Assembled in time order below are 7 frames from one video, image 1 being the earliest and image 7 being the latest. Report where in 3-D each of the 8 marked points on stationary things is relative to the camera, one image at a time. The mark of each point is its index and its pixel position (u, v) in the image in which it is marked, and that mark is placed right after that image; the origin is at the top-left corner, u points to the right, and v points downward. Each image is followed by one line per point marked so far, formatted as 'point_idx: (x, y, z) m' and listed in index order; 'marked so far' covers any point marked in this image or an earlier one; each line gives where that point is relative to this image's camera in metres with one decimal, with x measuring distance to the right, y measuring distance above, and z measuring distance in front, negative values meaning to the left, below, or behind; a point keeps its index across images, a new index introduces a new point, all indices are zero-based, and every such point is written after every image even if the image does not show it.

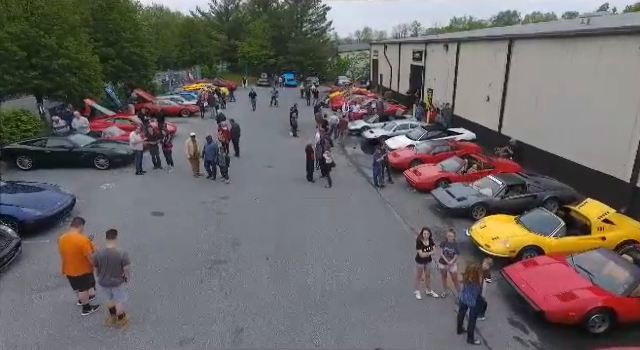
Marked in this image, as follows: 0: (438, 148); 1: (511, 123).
0: (+4.8, +1.1, +16.8) m
1: (+8.3, +2.2, +17.8) m
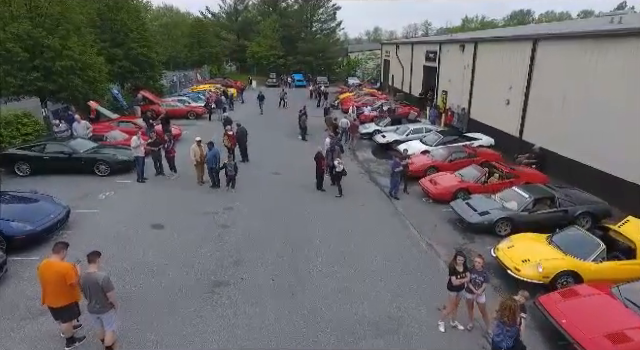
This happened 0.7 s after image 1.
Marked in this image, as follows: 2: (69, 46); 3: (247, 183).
0: (+5.2, +0.8, +15.9) m
1: (+8.7, +1.9, +16.9) m
2: (-11.7, +6.0, +19.3) m
3: (-2.6, -0.3, +14.4) m
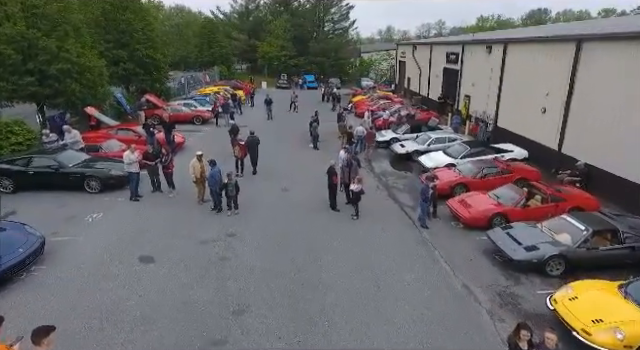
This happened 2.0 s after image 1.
0: (+5.7, +0.2, +14.2) m
1: (+9.2, +1.3, +15.0) m
2: (-11.1, +5.5, +18.0) m
3: (-2.1, -0.8, +12.9) m
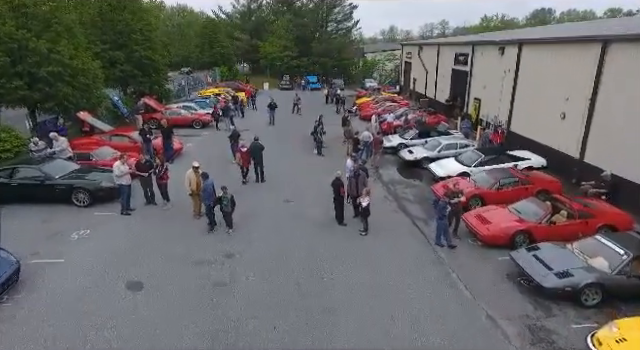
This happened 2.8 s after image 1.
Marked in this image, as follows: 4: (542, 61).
0: (+5.8, -0.2, +13.2) m
1: (+9.4, +0.9, +14.1) m
2: (-10.9, +5.2, +17.1) m
3: (-2.0, -1.2, +12.0) m
4: (+9.3, +4.8, +17.4) m
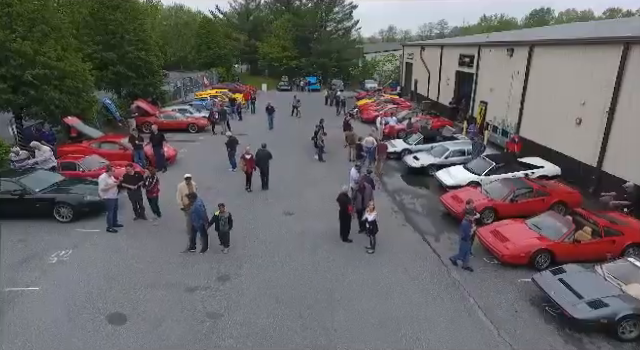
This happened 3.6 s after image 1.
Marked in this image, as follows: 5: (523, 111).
0: (+5.9, -0.5, +12.4) m
1: (+9.5, +0.6, +13.2) m
2: (-10.8, +4.8, +16.2) m
3: (-1.9, -1.5, +11.1) m
4: (+9.4, +4.5, +16.6) m
5: (+9.2, +2.9, +18.7) m
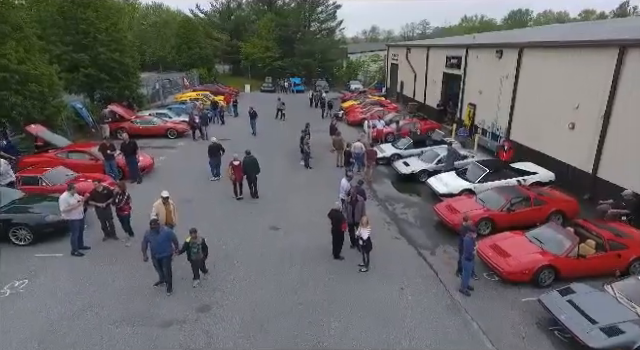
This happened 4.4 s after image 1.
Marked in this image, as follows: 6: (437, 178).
0: (+5.6, -0.7, +11.8) m
1: (+9.1, +0.4, +12.8) m
2: (-11.4, +4.4, +15.0) m
3: (-2.2, -1.8, +10.3) m
4: (+8.8, +4.2, +16.2) m
5: (+8.5, +2.7, +18.3) m
6: (+4.2, -0.1, +14.9) m
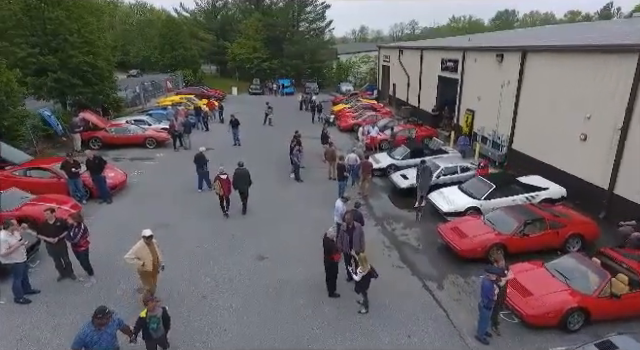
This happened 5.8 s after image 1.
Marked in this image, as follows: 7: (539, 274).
0: (+5.4, -1.2, +10.7) m
1: (+8.8, -0.1, +11.7) m
2: (-11.7, +3.8, +13.4) m
3: (-2.3, -2.4, +8.9) m
4: (+8.5, +3.8, +15.1) m
5: (+8.1, +2.2, +17.2) m
6: (+3.9, -0.6, +13.7) m
7: (+4.6, -2.1, +8.7) m
